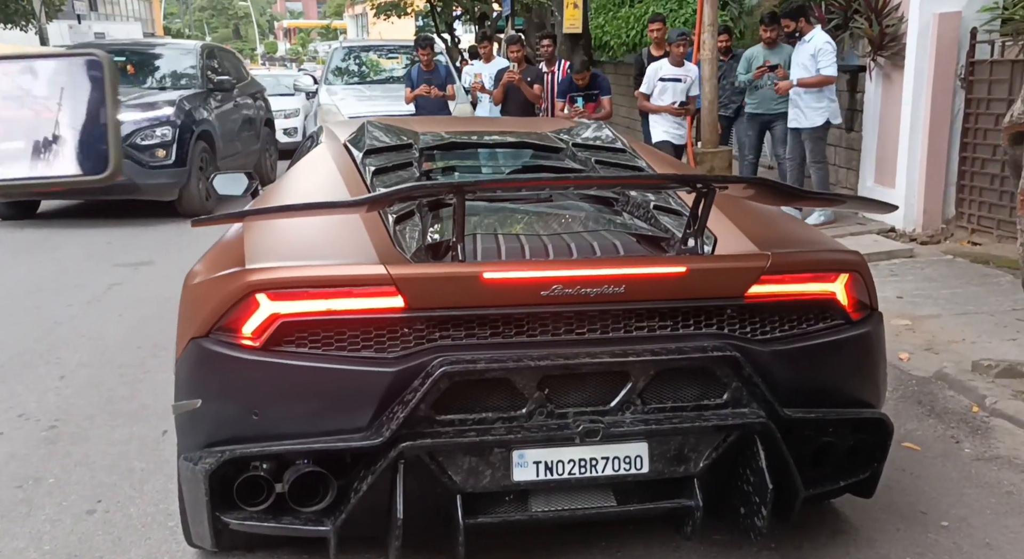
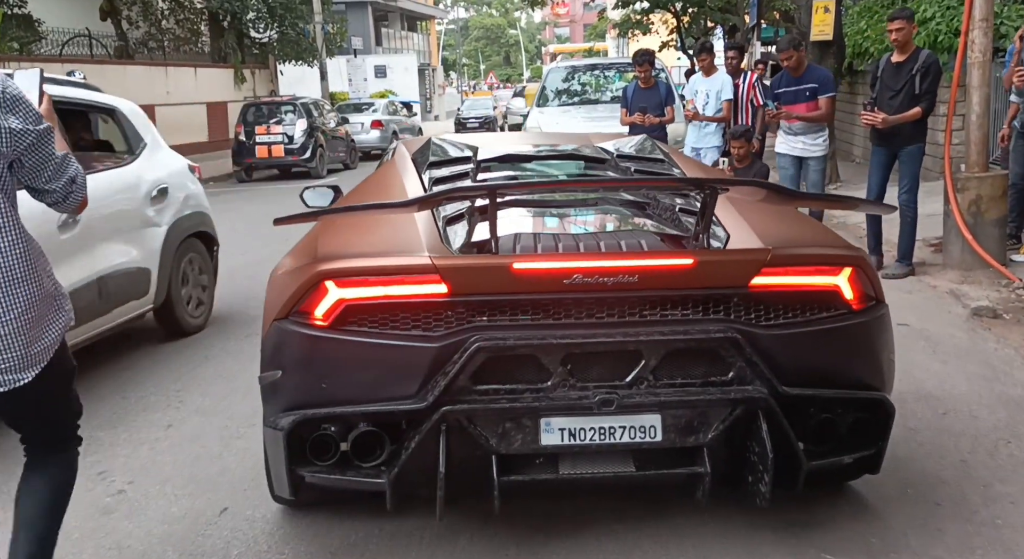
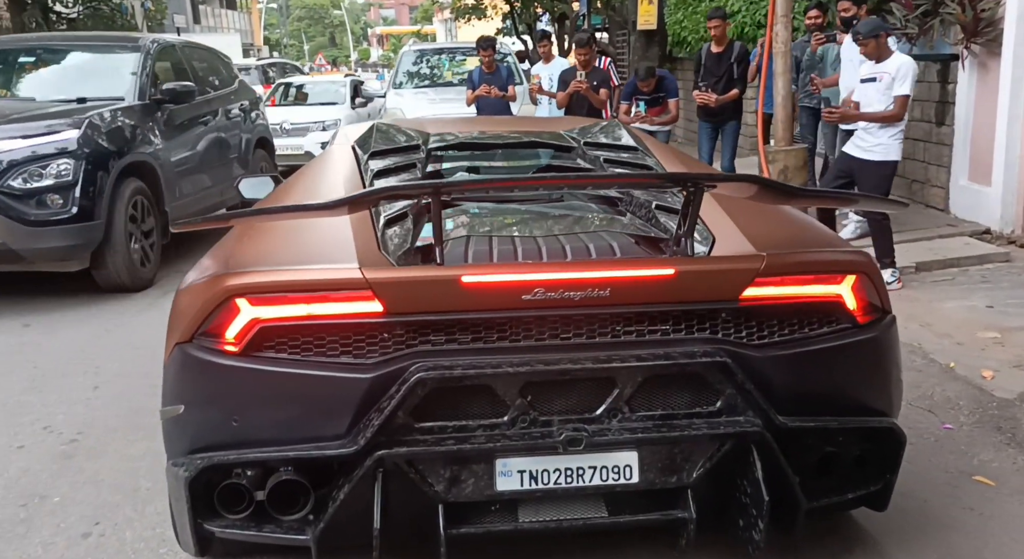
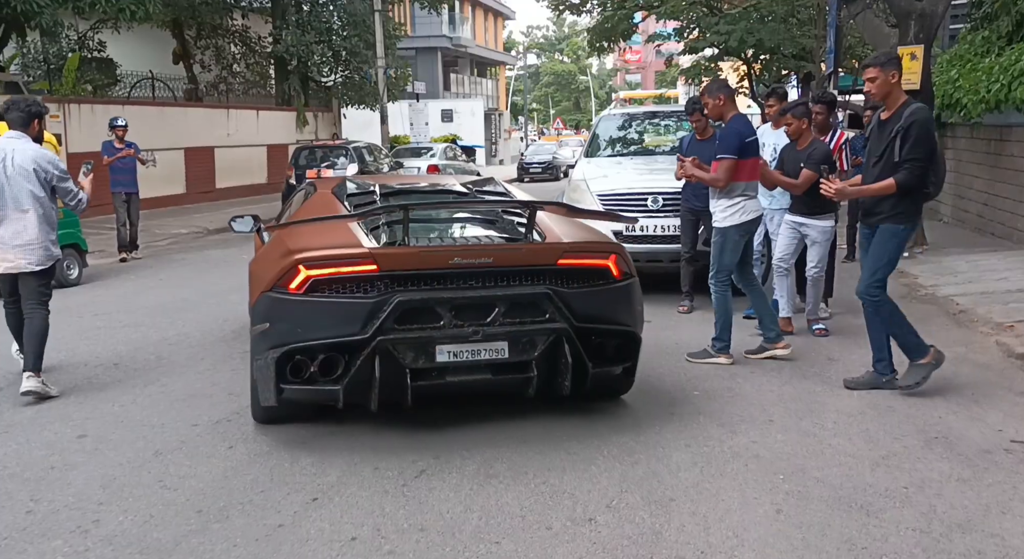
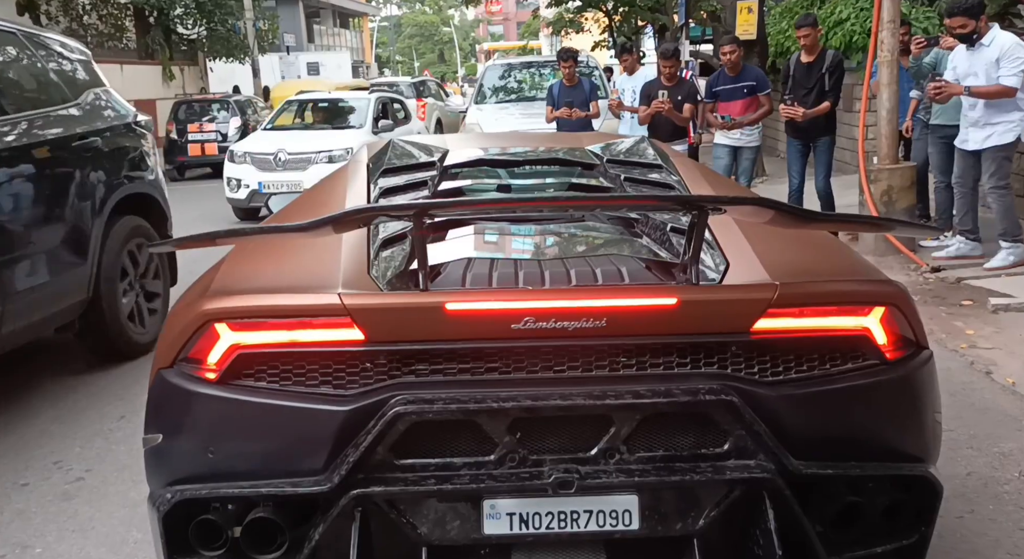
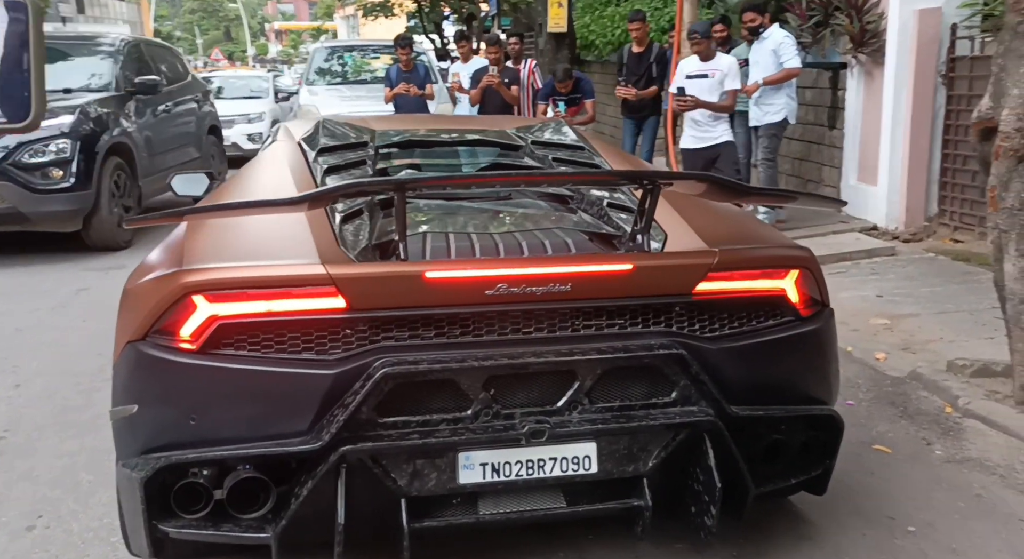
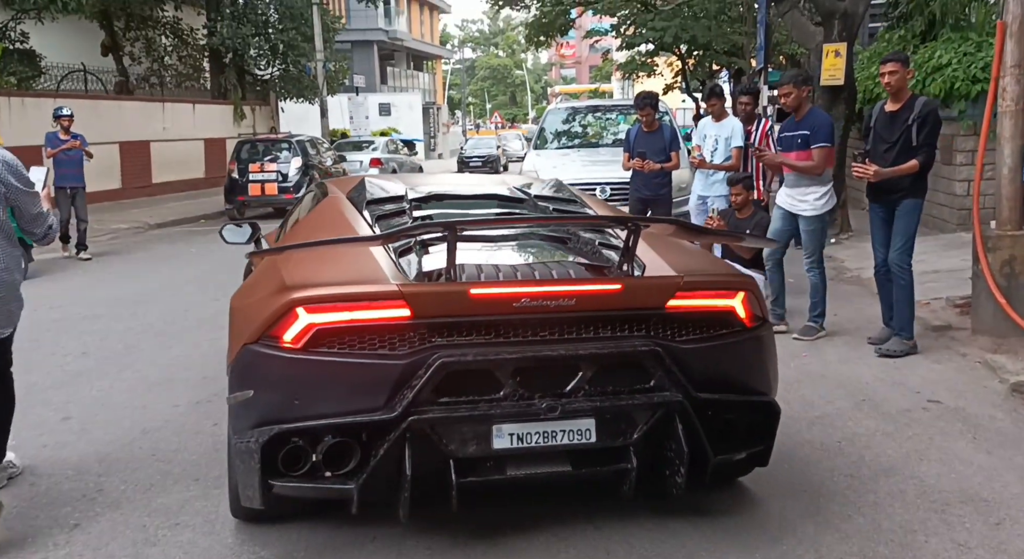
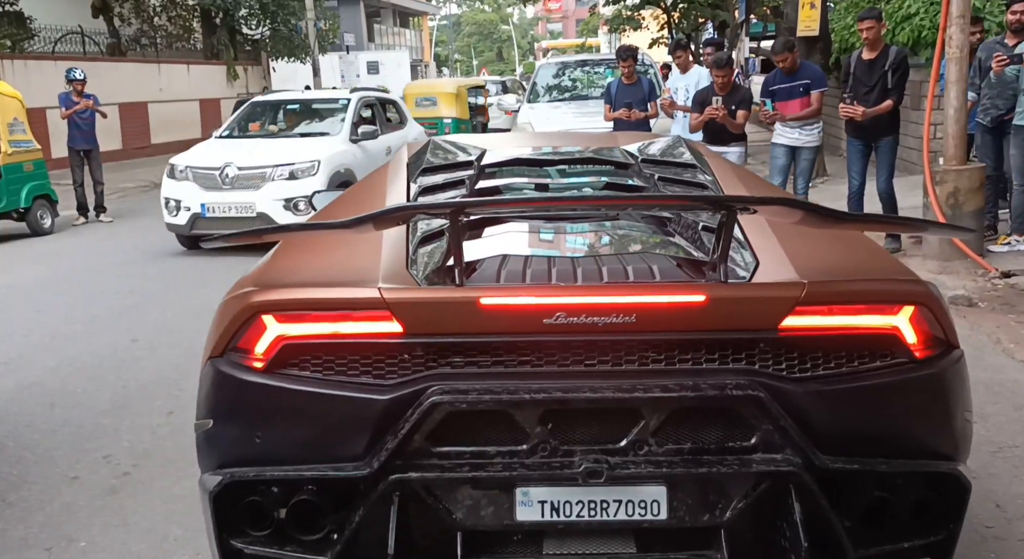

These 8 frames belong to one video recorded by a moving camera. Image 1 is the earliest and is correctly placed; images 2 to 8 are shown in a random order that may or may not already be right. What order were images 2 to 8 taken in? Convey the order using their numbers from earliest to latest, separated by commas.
6, 3, 5, 8, 2, 7, 4
